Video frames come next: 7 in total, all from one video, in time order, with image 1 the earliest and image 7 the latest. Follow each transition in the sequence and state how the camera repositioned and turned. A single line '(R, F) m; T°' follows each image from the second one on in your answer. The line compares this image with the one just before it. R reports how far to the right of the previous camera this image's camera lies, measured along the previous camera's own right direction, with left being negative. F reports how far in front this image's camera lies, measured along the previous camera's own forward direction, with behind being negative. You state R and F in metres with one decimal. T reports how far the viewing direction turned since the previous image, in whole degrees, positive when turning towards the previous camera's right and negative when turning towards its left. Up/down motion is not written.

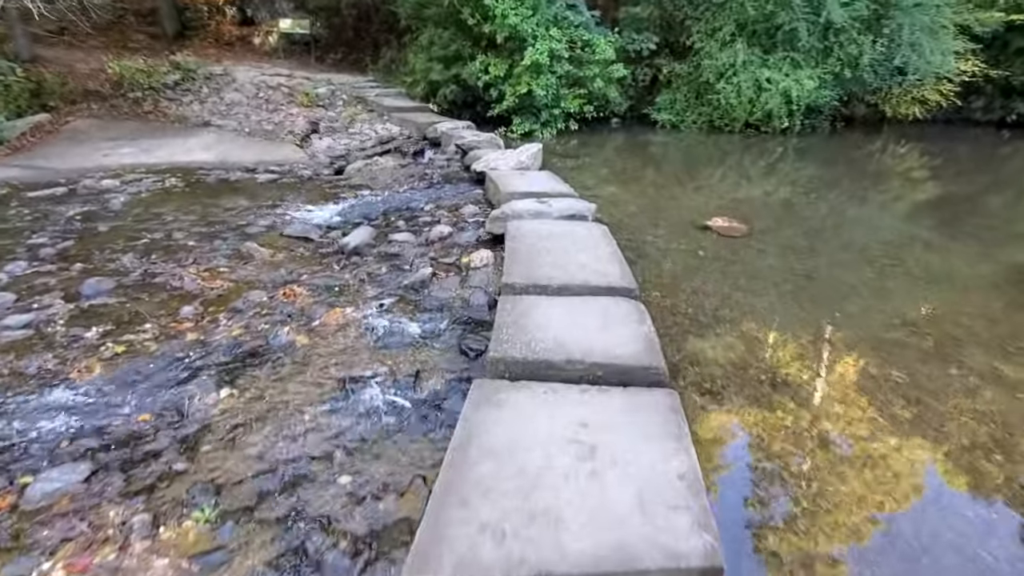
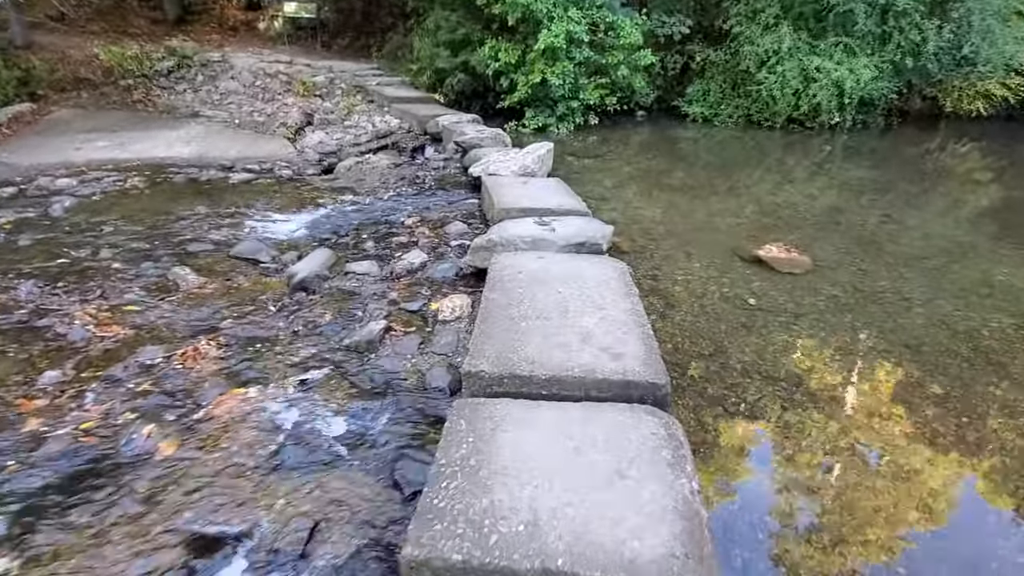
(+0.2, +0.9) m; -2°
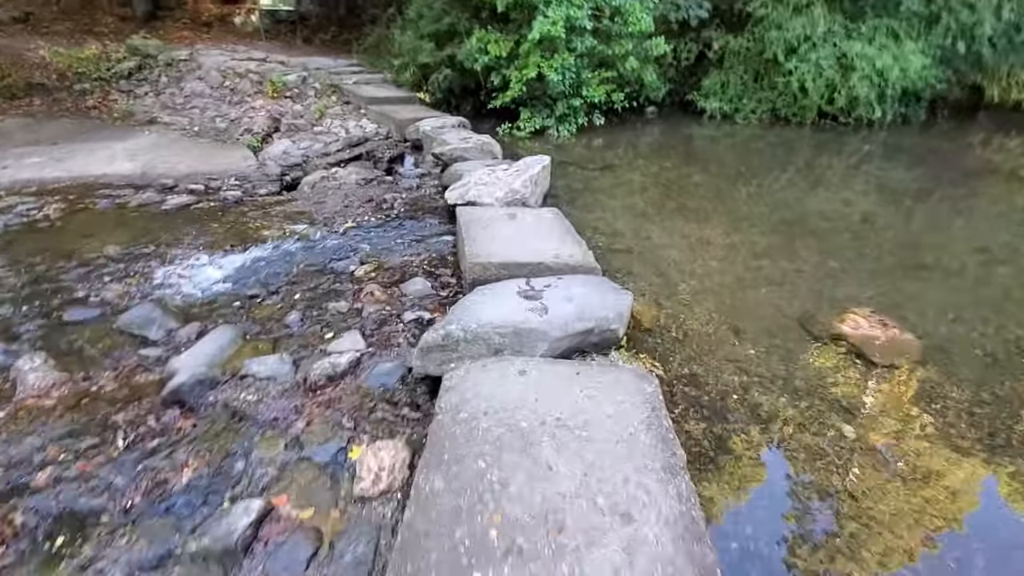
(+0.1, +1.0) m; -1°
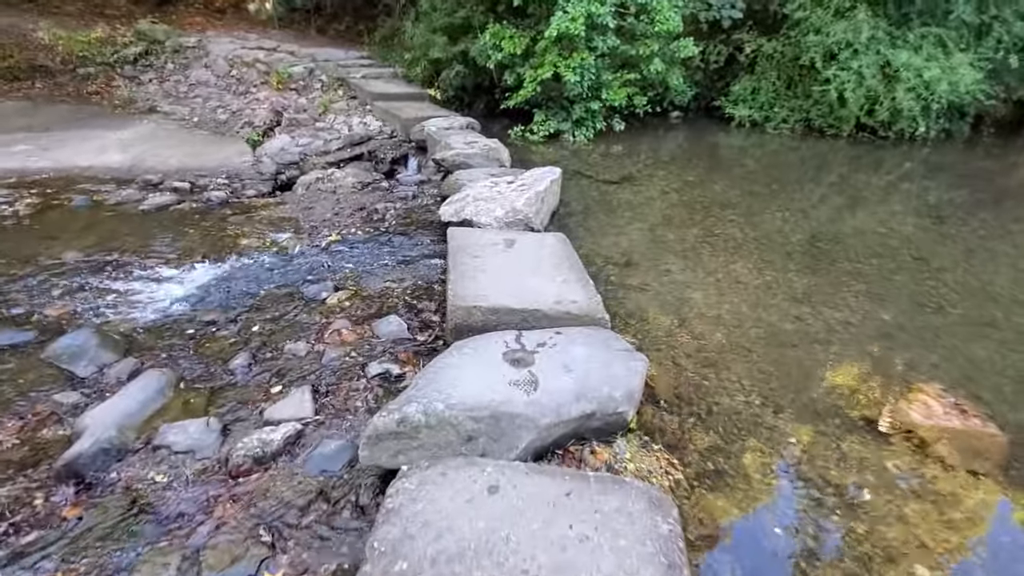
(+0.1, +0.4) m; -1°
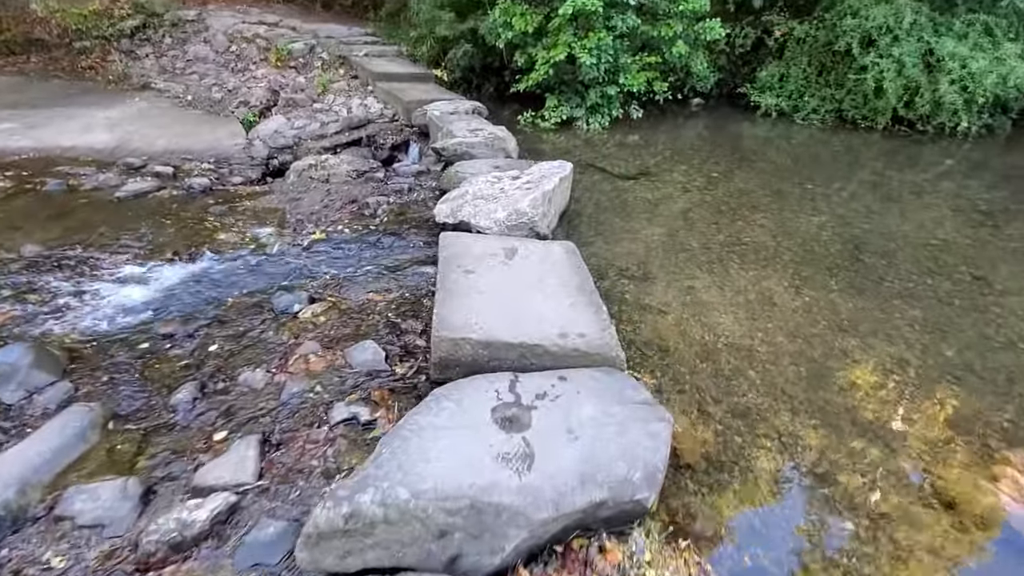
(0.0, +0.4) m; -1°
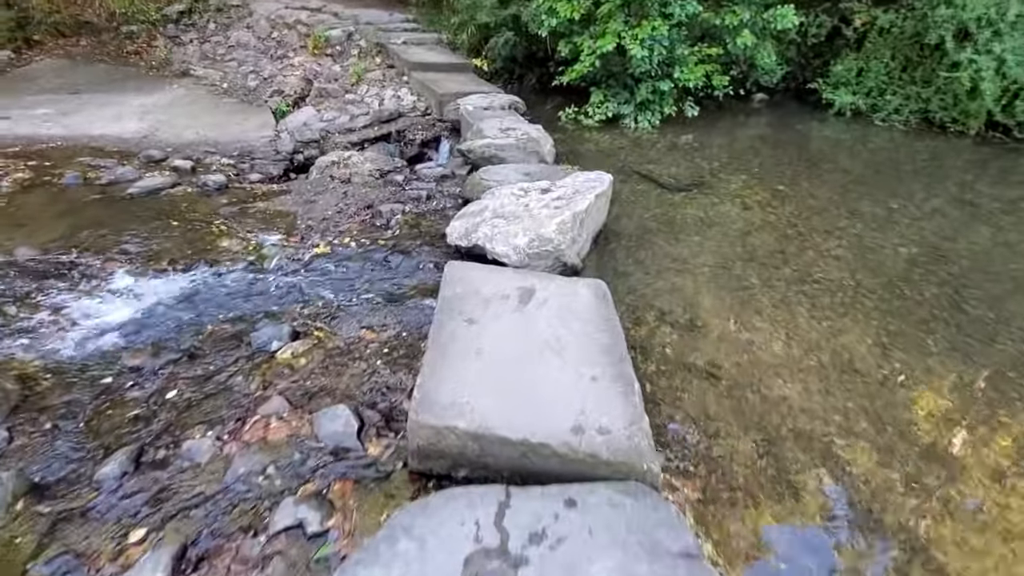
(+0.1, +0.4) m; -5°
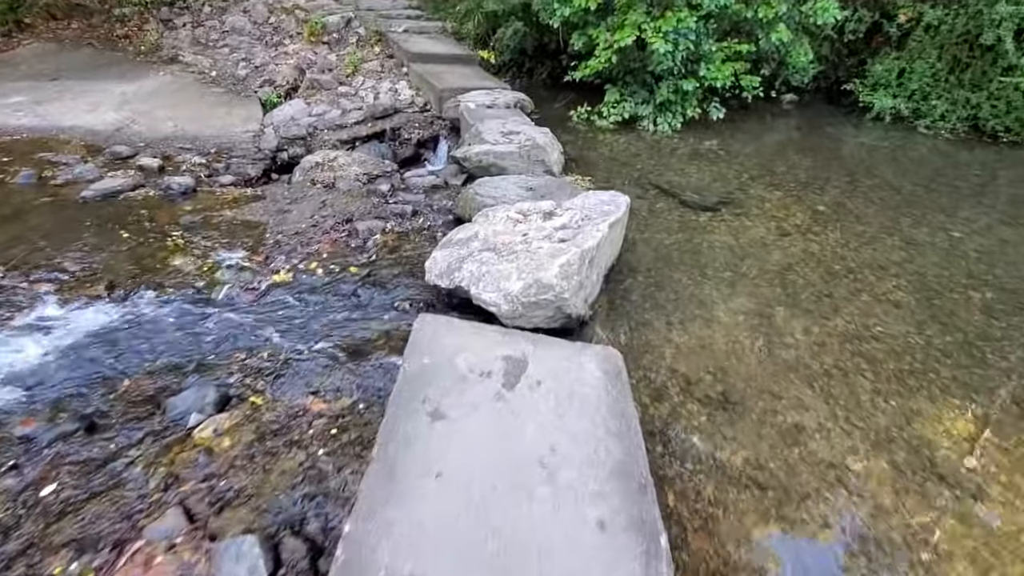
(+0.1, +0.5) m; -1°
